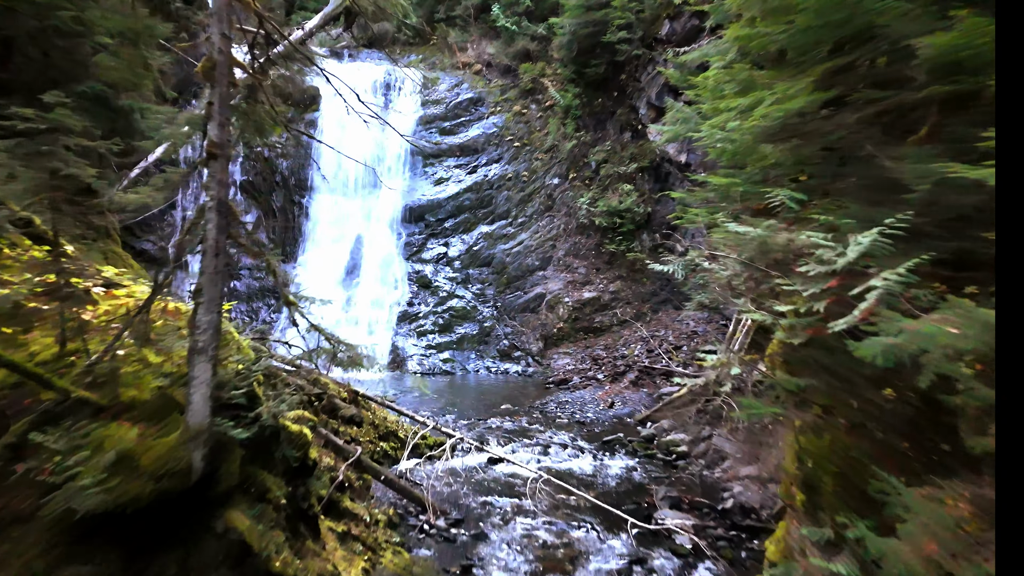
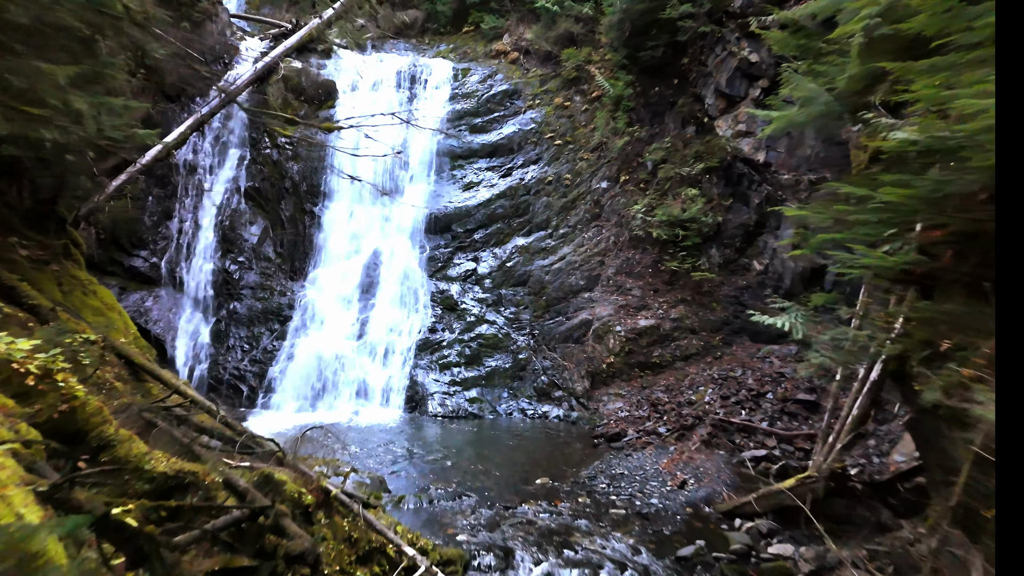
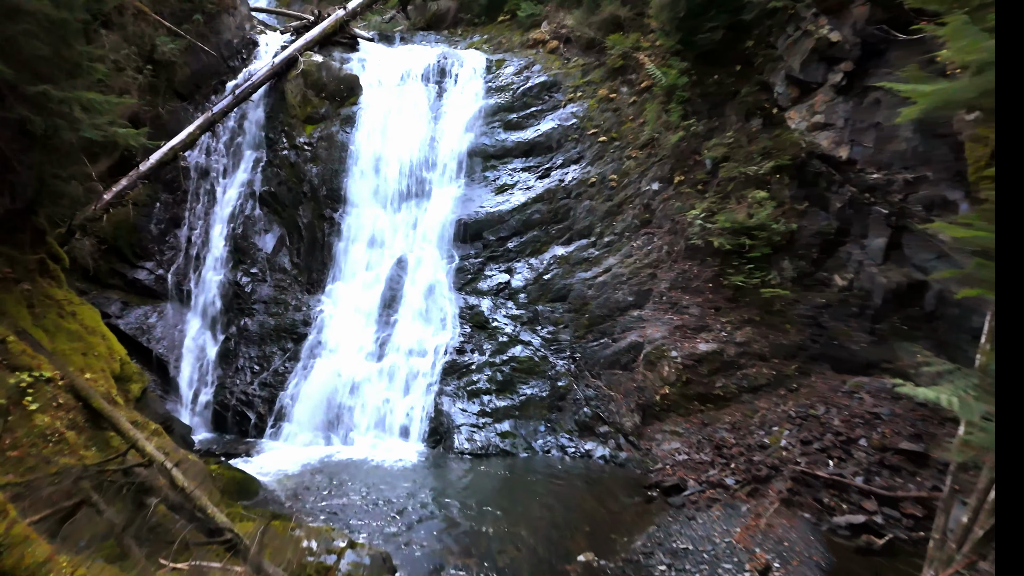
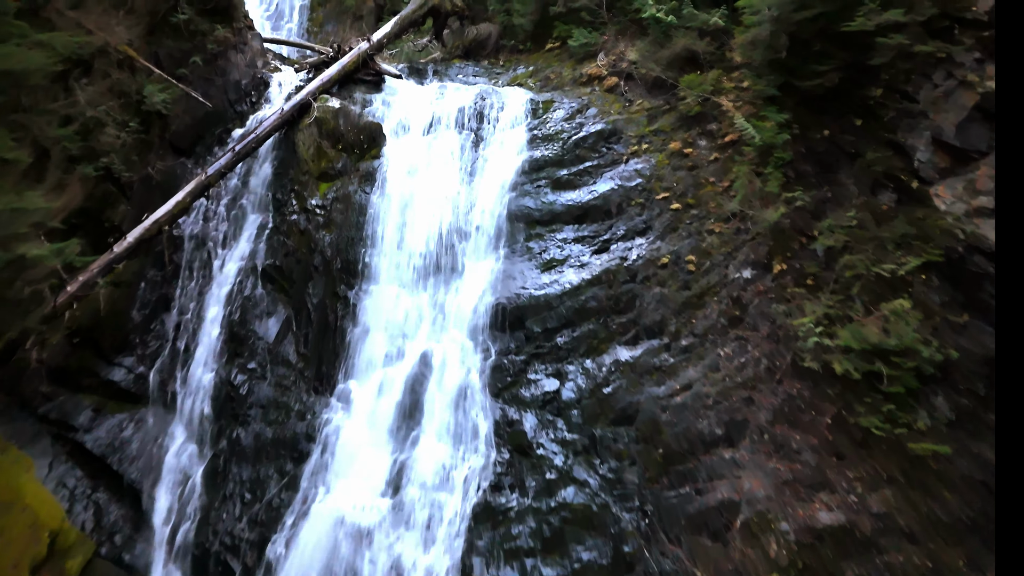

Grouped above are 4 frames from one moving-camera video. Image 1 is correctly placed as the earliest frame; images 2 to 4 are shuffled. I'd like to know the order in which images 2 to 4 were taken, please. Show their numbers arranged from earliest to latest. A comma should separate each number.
2, 3, 4
